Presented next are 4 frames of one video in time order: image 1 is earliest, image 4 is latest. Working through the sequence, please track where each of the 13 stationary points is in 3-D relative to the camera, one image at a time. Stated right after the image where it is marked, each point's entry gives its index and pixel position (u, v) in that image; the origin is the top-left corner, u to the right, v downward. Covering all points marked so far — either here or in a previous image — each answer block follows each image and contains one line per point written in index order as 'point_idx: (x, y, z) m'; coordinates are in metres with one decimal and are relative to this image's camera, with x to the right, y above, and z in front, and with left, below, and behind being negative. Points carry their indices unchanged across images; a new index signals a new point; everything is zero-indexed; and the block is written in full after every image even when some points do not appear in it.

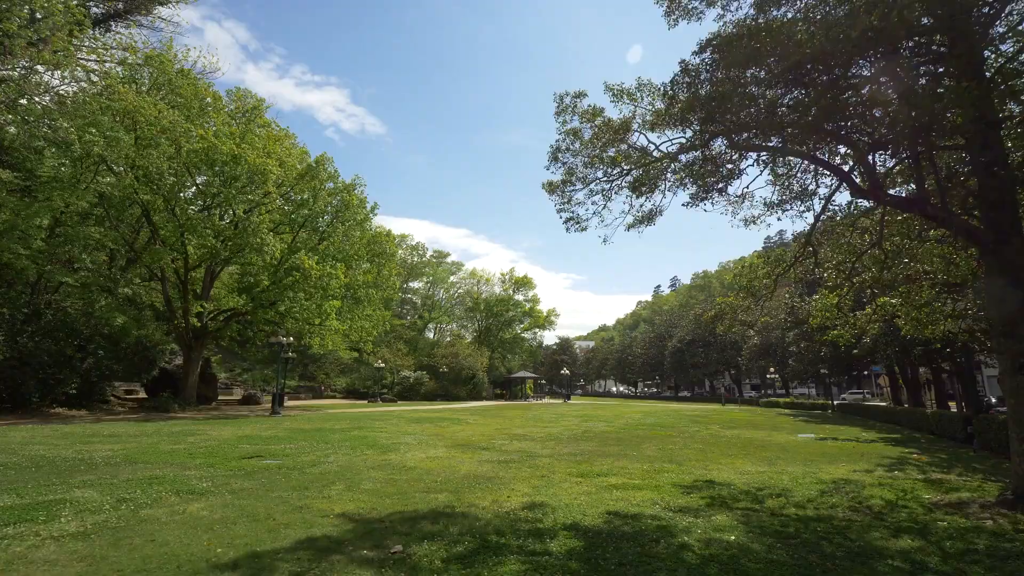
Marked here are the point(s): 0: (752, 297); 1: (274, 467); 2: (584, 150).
0: (+5.3, -0.3, +13.2) m
1: (-4.0, -3.0, +10.1) m
2: (+1.2, +2.2, +10.4) m
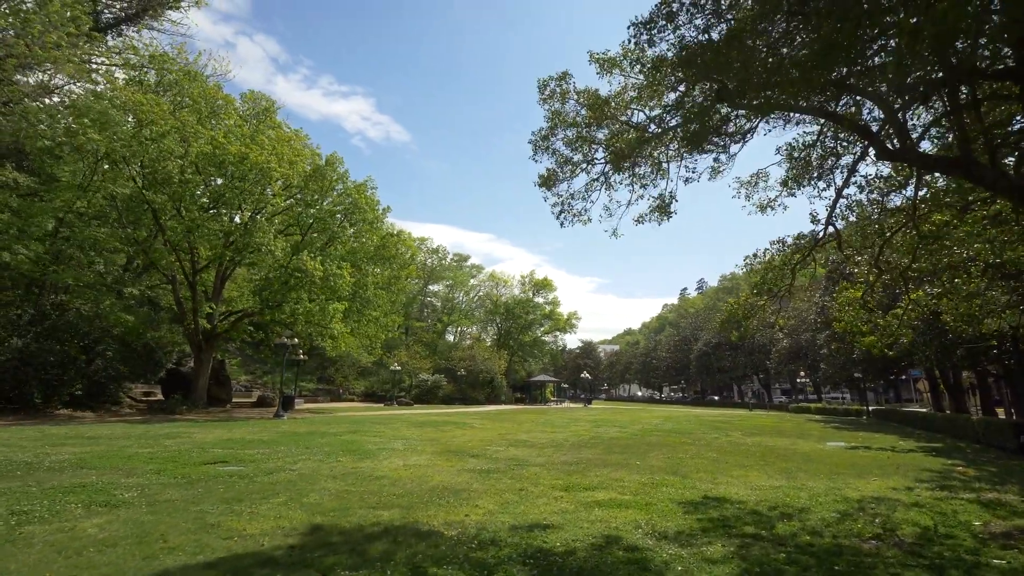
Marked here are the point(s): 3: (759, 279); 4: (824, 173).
0: (+5.1, -0.1, +11.8) m
1: (-4.3, -2.8, +9.1) m
2: (+0.9, +2.4, +9.2) m
3: (+4.9, +0.2, +12.0) m
4: (+4.8, +1.8, +9.3) m
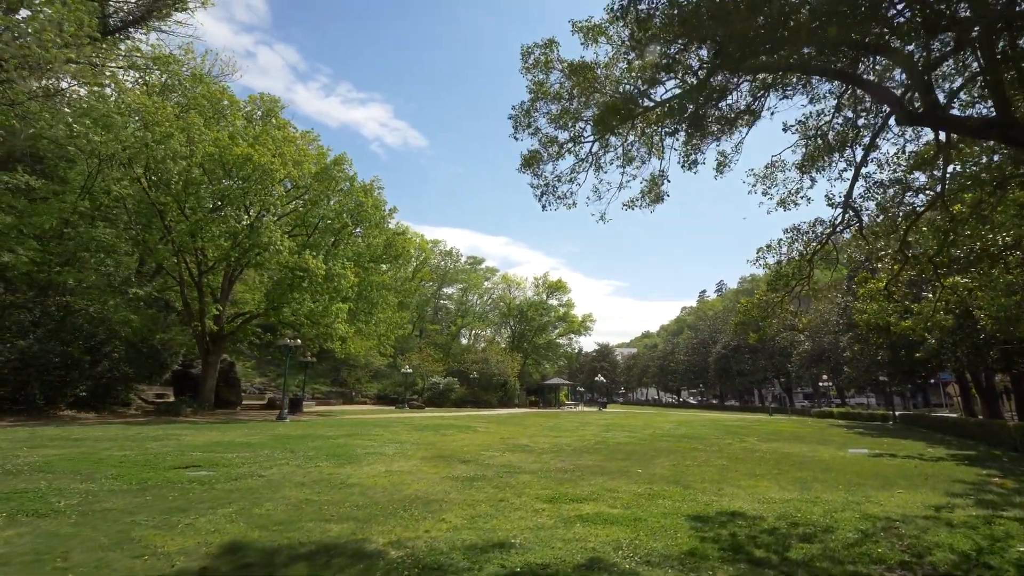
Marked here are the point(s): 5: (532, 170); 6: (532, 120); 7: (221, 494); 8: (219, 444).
0: (+4.9, +0.1, +10.9) m
1: (-4.5, -2.7, +8.4) m
2: (+0.7, +2.5, +8.4) m
3: (+4.8, +0.3, +11.0) m
4: (+4.6, +1.9, +8.4) m
5: (+0.3, +1.7, +8.8) m
6: (+0.3, +2.3, +8.4) m
7: (-3.6, -2.6, +7.6) m
8: (-7.0, -3.7, +14.5) m
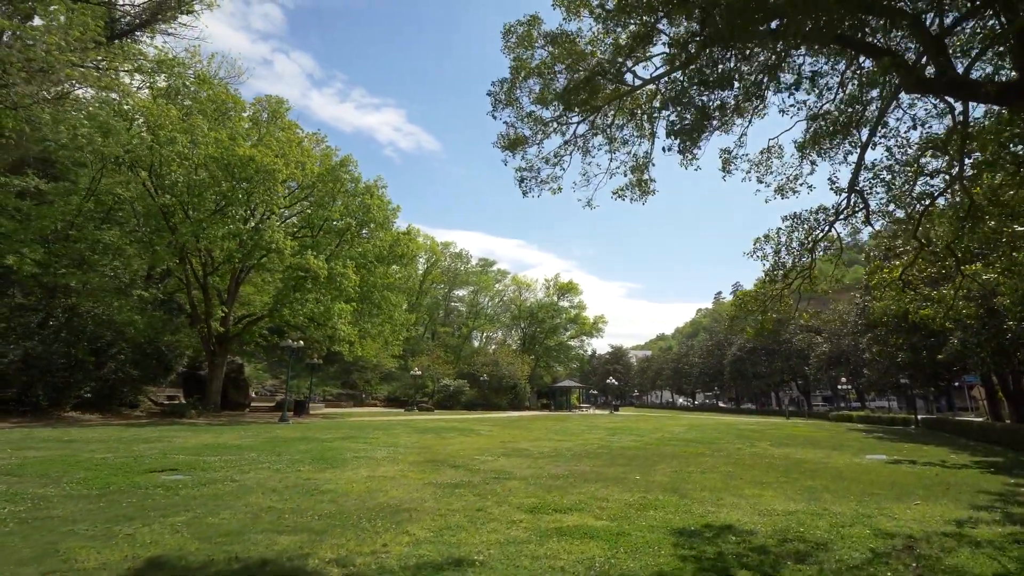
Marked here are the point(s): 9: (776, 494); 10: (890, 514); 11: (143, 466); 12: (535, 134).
0: (+4.8, +0.1, +10.2) m
1: (-4.8, -2.6, +8.0) m
2: (+0.5, +2.6, +7.9) m
3: (+4.6, +0.4, +10.4) m
4: (+4.3, +2.0, +7.7) m
5: (+0.1, +1.8, +8.3) m
6: (+0.1, +2.4, +7.9) m
7: (-3.9, -2.5, +7.1) m
8: (-7.0, -3.7, +14.1) m
9: (+3.7, -2.8, +8.4) m
10: (+4.4, -2.6, +7.1) m
11: (-6.2, -3.0, +10.2) m
12: (+0.4, +2.1, +8.2) m
